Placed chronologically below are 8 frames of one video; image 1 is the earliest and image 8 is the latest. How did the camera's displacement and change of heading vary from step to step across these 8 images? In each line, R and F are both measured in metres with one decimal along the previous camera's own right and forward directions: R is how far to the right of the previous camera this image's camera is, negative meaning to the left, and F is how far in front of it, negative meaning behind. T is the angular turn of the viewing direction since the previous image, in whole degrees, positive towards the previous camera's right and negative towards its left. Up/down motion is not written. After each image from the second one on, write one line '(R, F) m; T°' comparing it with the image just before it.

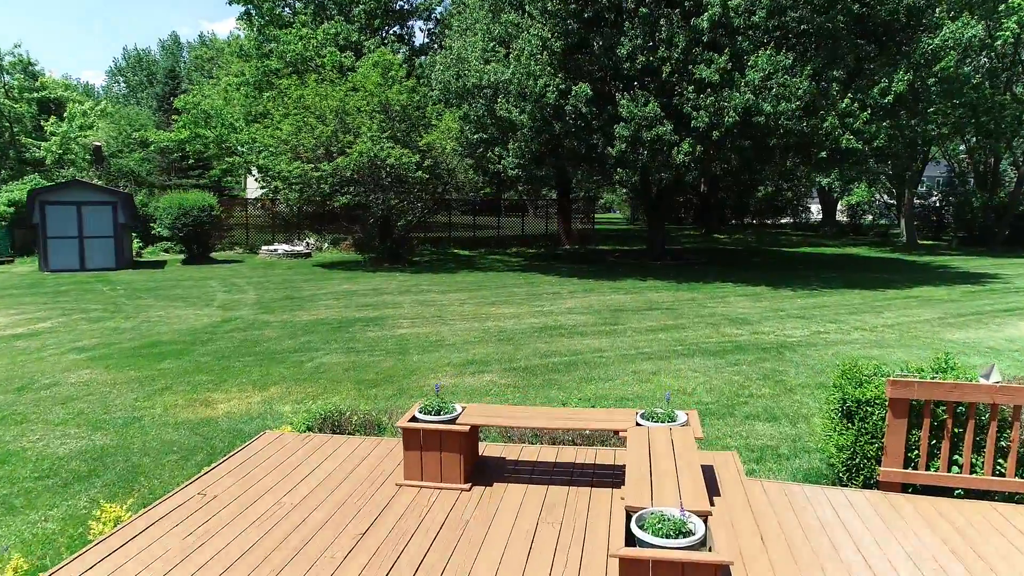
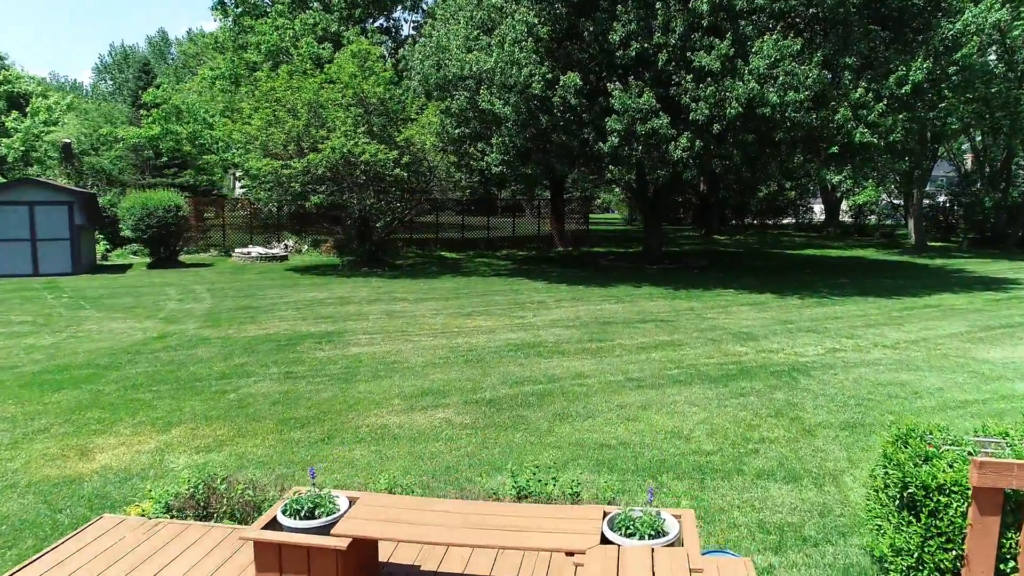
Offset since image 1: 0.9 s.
(+0.3, +1.0) m; 0°
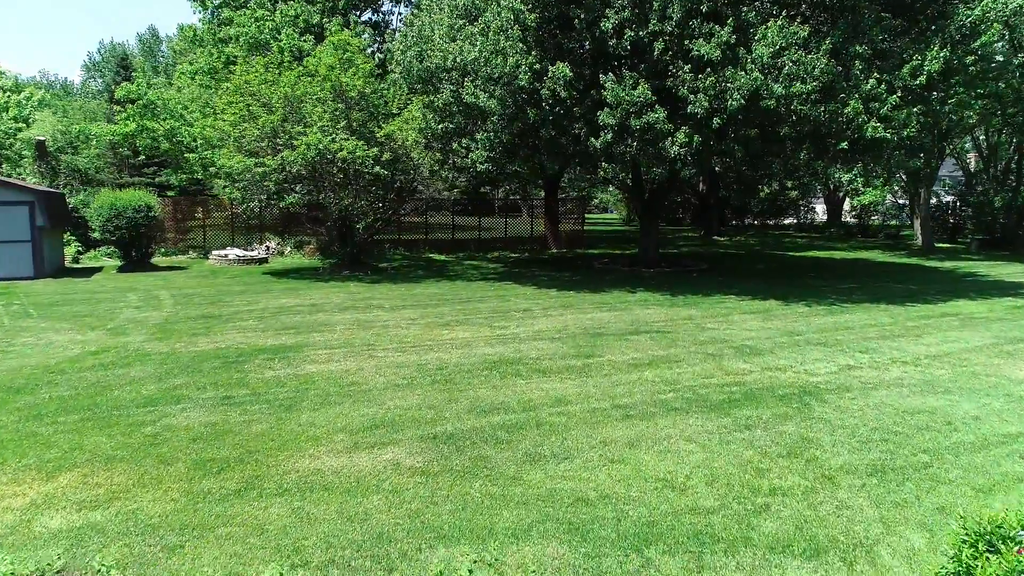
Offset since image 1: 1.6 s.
(+0.2, +0.8) m; 0°
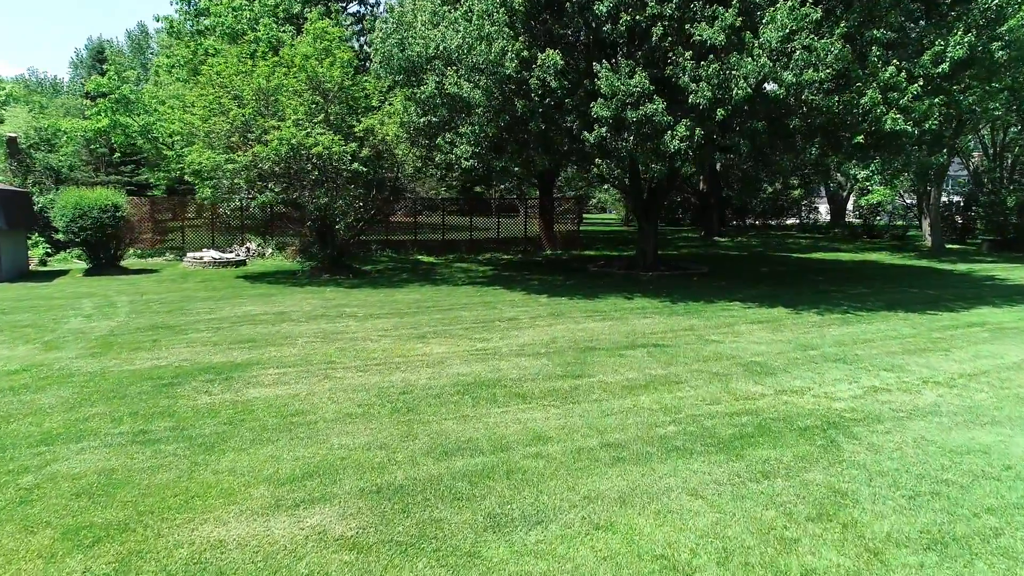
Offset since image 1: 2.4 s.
(+0.2, +0.9) m; 0°
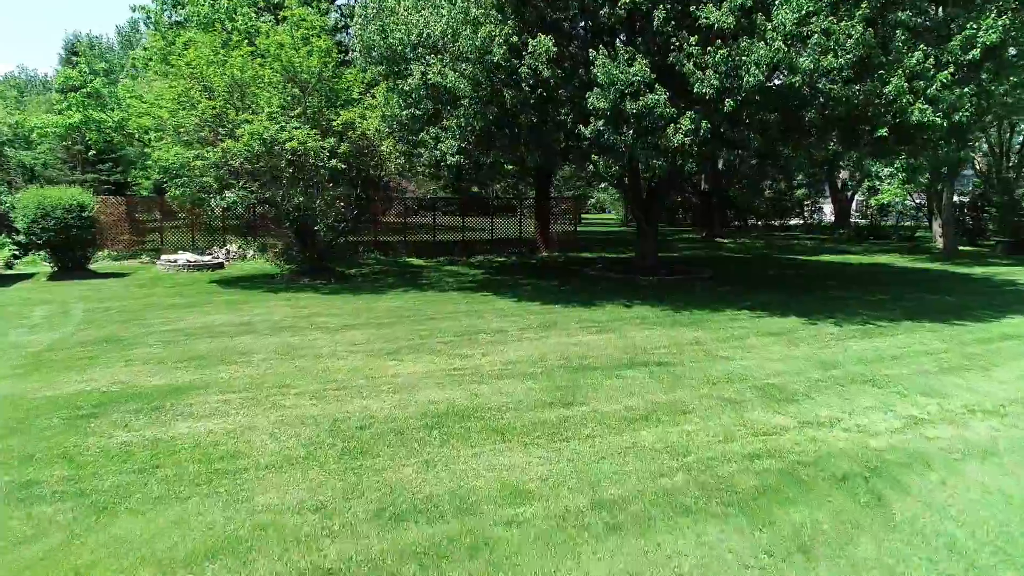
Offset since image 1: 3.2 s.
(+0.1, +0.8) m; 0°
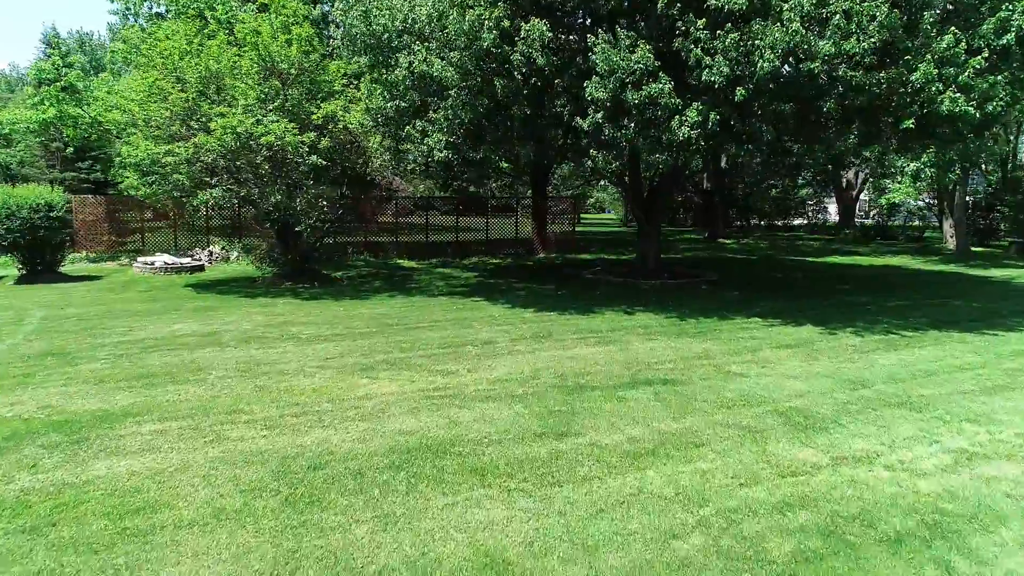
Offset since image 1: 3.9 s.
(+0.1, +0.7) m; 0°
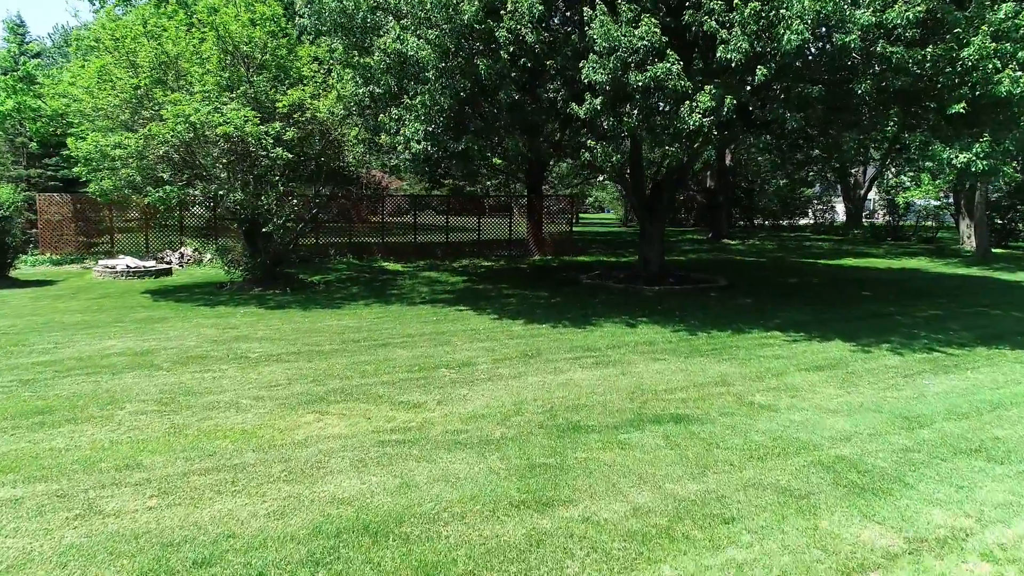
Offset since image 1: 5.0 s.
(+0.1, +1.1) m; 0°
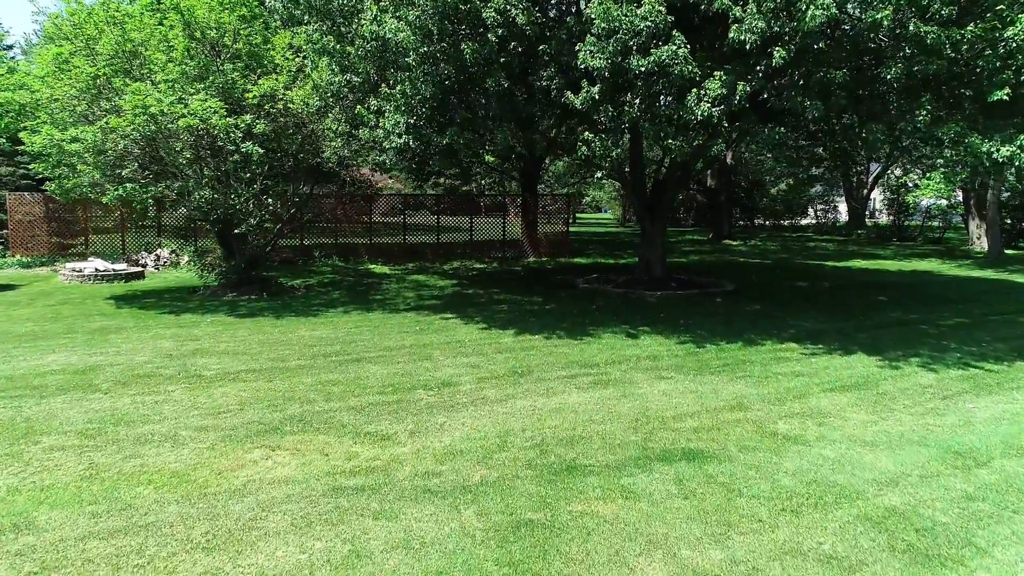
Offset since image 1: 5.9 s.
(+0.1, +0.7) m; 0°
